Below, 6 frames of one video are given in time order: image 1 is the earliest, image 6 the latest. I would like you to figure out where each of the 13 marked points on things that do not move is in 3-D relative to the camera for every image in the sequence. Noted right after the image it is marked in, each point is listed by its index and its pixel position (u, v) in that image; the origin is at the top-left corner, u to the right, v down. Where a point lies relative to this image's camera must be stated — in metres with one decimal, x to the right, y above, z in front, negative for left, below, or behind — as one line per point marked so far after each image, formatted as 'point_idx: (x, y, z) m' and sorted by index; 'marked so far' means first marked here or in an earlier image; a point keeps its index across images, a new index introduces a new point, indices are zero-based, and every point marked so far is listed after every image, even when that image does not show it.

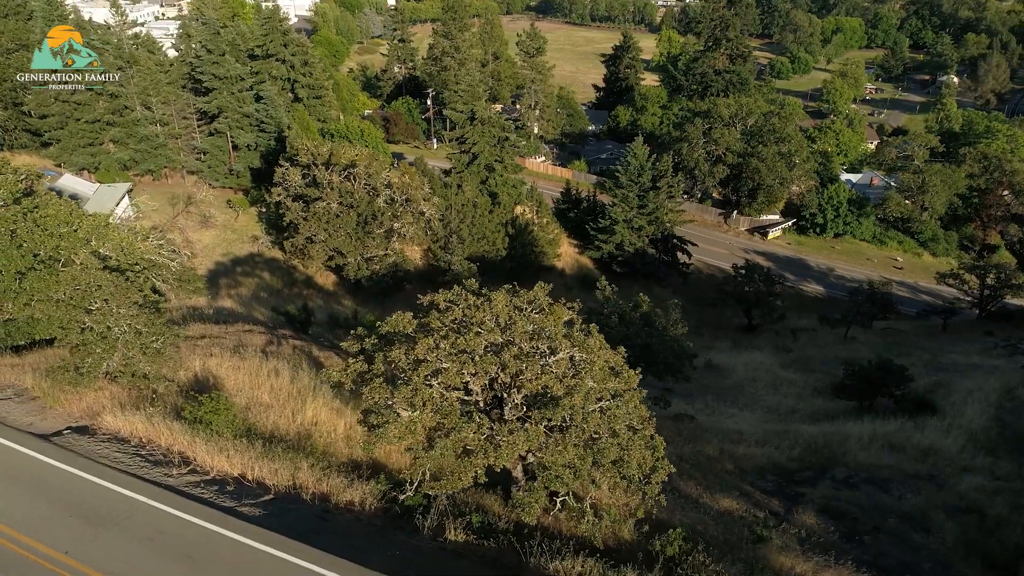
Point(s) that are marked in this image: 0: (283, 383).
0: (-4.8, -2.0, +15.0) m
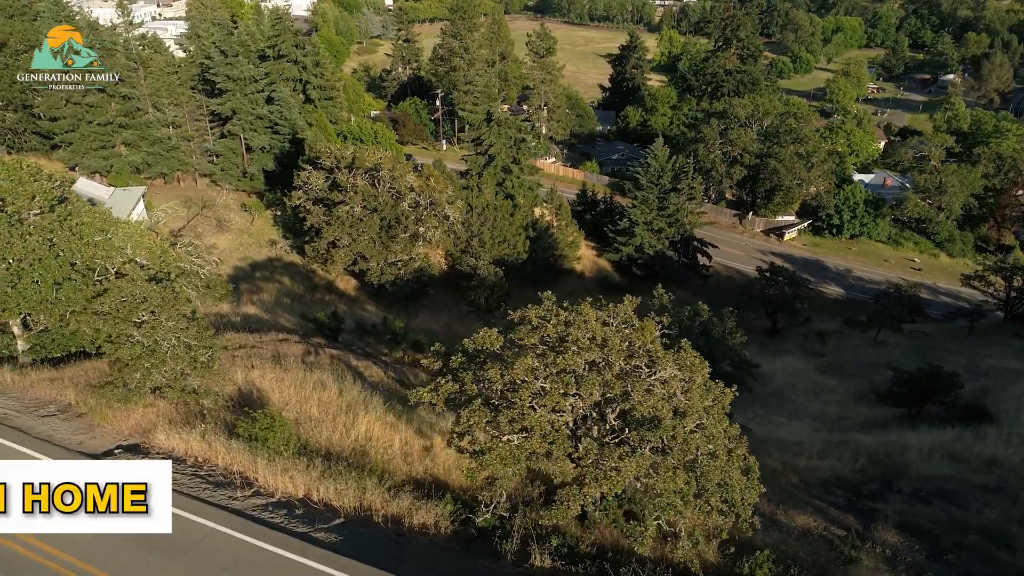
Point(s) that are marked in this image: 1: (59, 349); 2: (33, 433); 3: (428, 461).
0: (-3.7, -2.2, +14.6) m
1: (-10.0, -1.4, +15.9) m
2: (-8.2, -2.5, +12.2) m
3: (-1.5, -3.1, +12.7) m
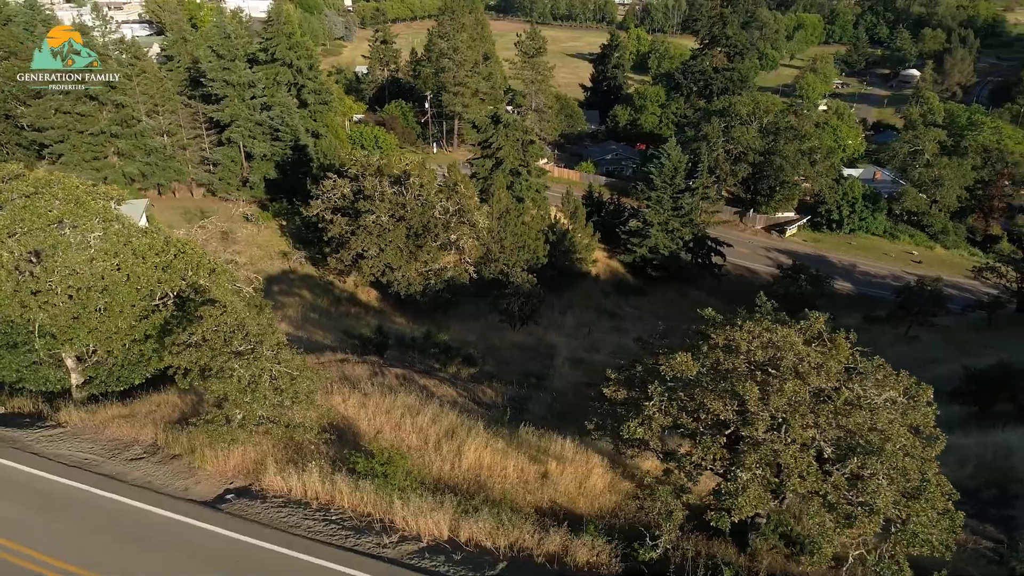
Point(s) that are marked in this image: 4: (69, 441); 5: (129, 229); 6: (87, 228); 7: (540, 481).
0: (-1.6, -2.6, +13.7) m
1: (-8.0, -1.9, +14.6) m
2: (-6.0, -3.0, +11.1) m
3: (+0.6, -3.3, +11.9) m
4: (-7.6, -2.6, +12.2) m
5: (-7.7, +1.2, +14.4) m
6: (-7.9, +1.1, +13.4) m
7: (+0.5, -3.3, +12.1) m
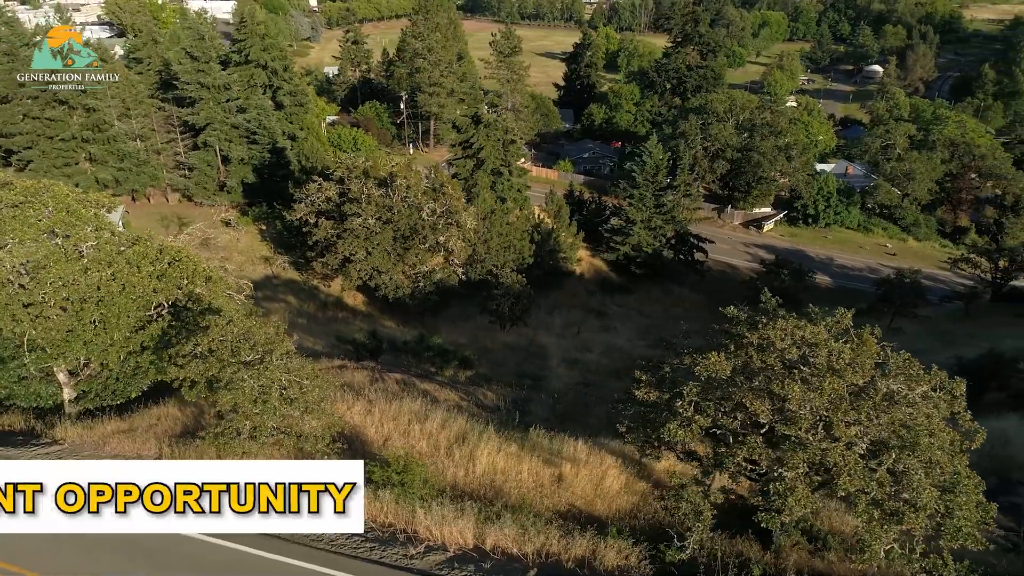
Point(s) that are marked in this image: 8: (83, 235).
0: (-1.4, -2.6, +13.5) m
1: (-7.9, -2.2, +14.2) m
2: (-5.6, -3.1, +10.7) m
3: (+0.9, -3.4, +11.8) m
4: (-7.3, -2.8, +11.8) m
5: (-7.6, +1.0, +13.9) m
6: (-7.8, +0.9, +12.9) m
7: (+0.8, -3.3, +12.0) m
8: (-7.8, +1.0, +12.9) m
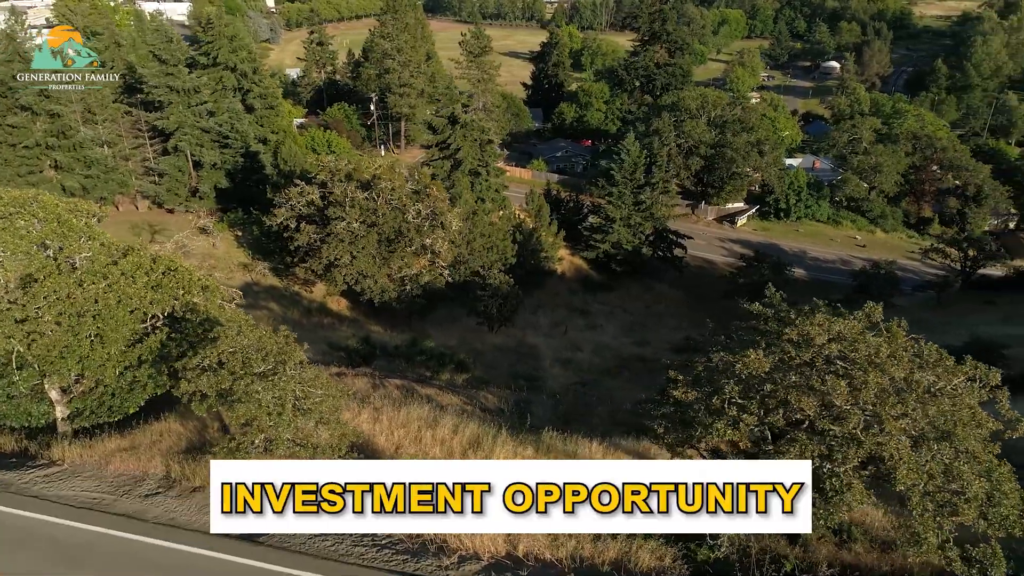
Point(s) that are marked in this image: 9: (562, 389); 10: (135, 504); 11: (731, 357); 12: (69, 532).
0: (-1.2, -2.7, +13.3) m
1: (-7.7, -2.4, +13.6) m
2: (-5.2, -3.3, +10.3) m
3: (+1.3, -3.4, +11.7) m
4: (-7.0, -3.0, +11.3) m
5: (-7.5, +0.7, +13.4) m
6: (-7.6, +0.7, +12.4) m
7: (+1.1, -3.3, +11.9) m
8: (-7.6, +0.7, +12.4) m
9: (+1.4, -2.8, +20.0) m
10: (-5.6, -3.2, +10.6) m
11: (+2.7, -0.9, +8.9) m
12: (-6.2, -3.4, +10.0) m
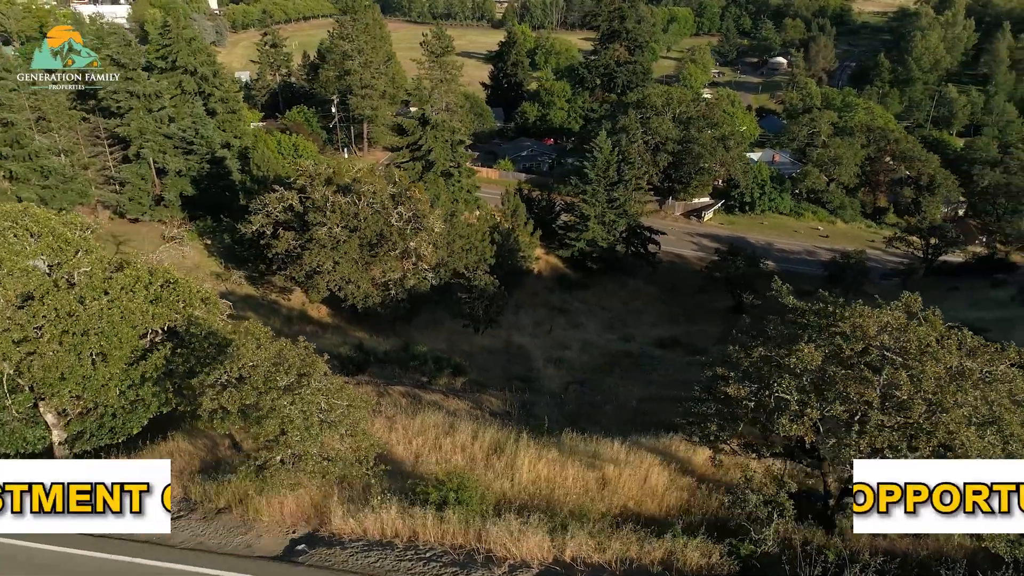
0: (-0.8, -2.8, +13.1) m
1: (-7.3, -2.7, +13.0) m
2: (-4.6, -3.5, +9.8) m
3: (+1.8, -3.4, +11.7) m
4: (-6.5, -3.3, +10.7) m
5: (-7.2, +0.5, +12.8) m
6: (-7.2, +0.4, +11.7) m
7: (+1.6, -3.3, +11.8) m
8: (-7.2, +0.4, +11.8) m
9: (+1.4, -2.8, +19.9) m
10: (-5.0, -3.4, +10.1) m
11: (+3.3, -0.8, +8.9) m
12: (-5.6, -3.6, +9.4) m
